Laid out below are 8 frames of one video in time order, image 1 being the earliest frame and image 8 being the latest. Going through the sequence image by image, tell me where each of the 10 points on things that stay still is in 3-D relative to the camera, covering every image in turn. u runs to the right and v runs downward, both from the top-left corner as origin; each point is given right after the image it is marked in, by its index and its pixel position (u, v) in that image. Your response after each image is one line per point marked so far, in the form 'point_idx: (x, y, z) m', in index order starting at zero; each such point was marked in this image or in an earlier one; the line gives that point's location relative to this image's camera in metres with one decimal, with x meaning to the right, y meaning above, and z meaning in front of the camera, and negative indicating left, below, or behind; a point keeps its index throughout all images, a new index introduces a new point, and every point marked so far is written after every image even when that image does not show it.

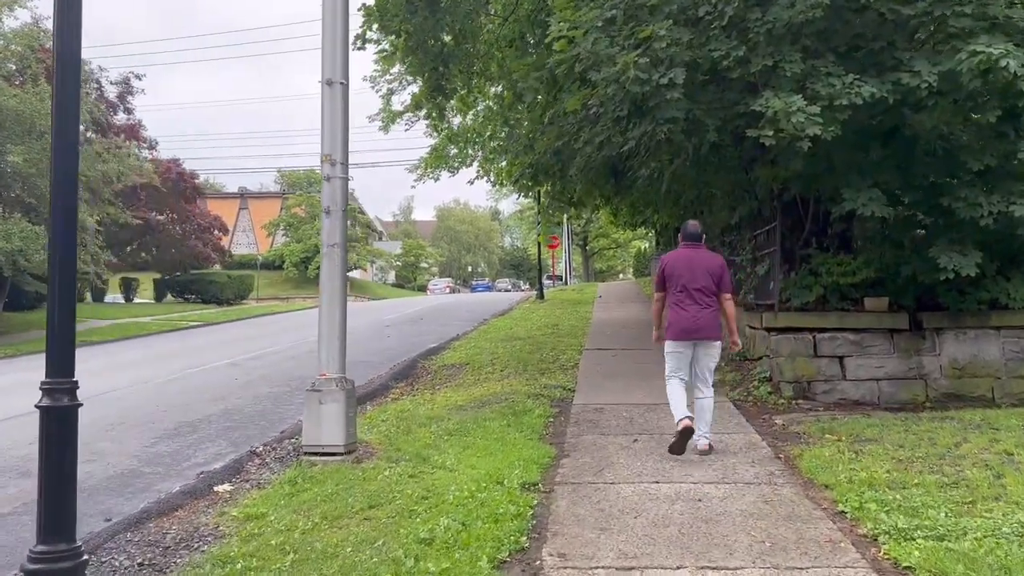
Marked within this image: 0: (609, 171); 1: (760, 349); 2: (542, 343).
0: (+1.1, +1.3, +9.7) m
1: (+2.6, -0.7, +9.1) m
2: (+0.5, -0.8, +12.8) m
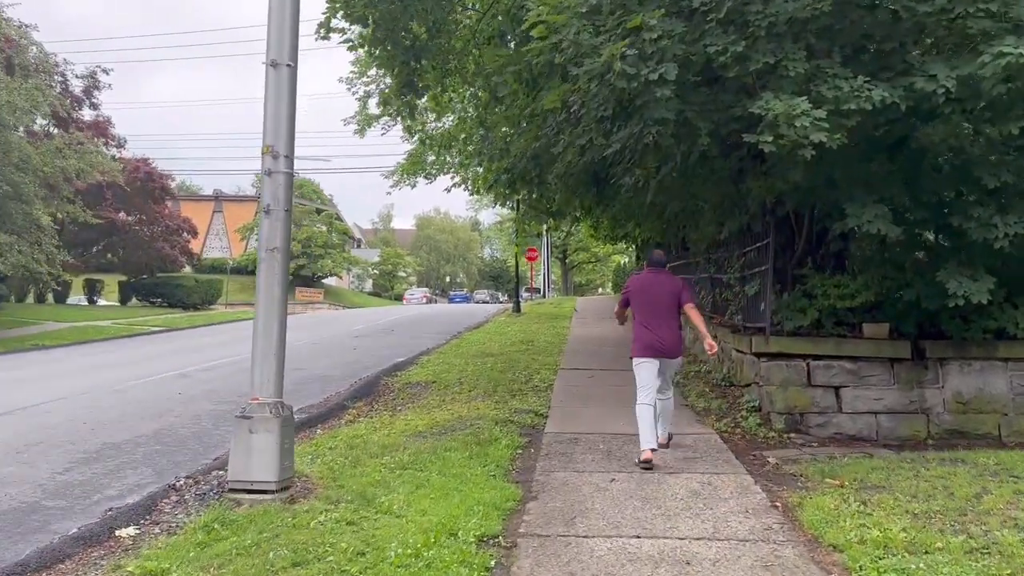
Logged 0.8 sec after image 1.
0: (+0.8, +1.2, +9.0) m
1: (+2.3, -0.9, +8.4) m
2: (0.0, -1.0, +12.0) m
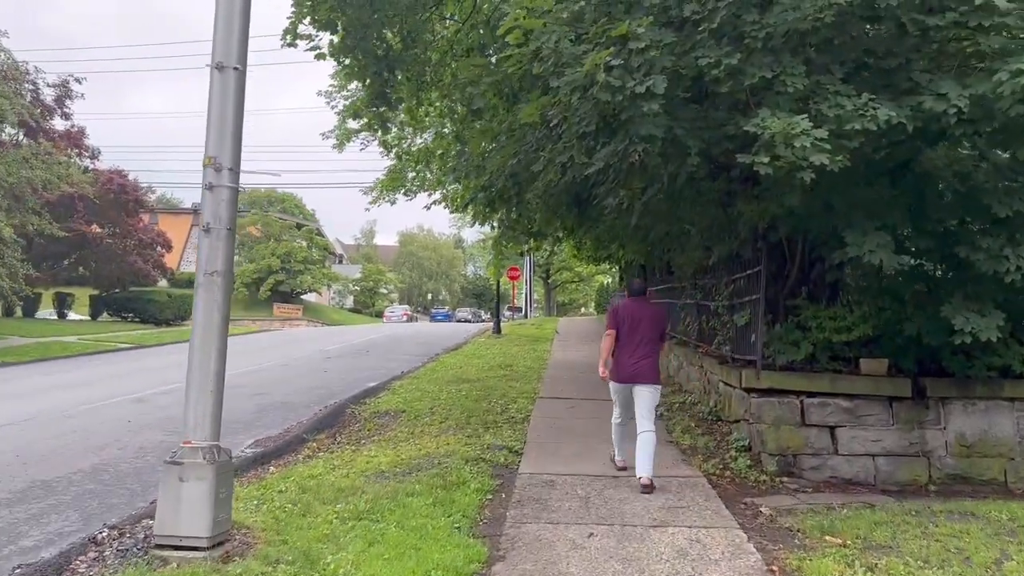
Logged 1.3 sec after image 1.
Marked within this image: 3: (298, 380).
0: (+0.6, +0.9, +8.5) m
1: (+2.1, -1.1, +7.8) m
2: (-0.3, -1.3, +11.5) m
3: (-3.4, -1.5, +13.5) m
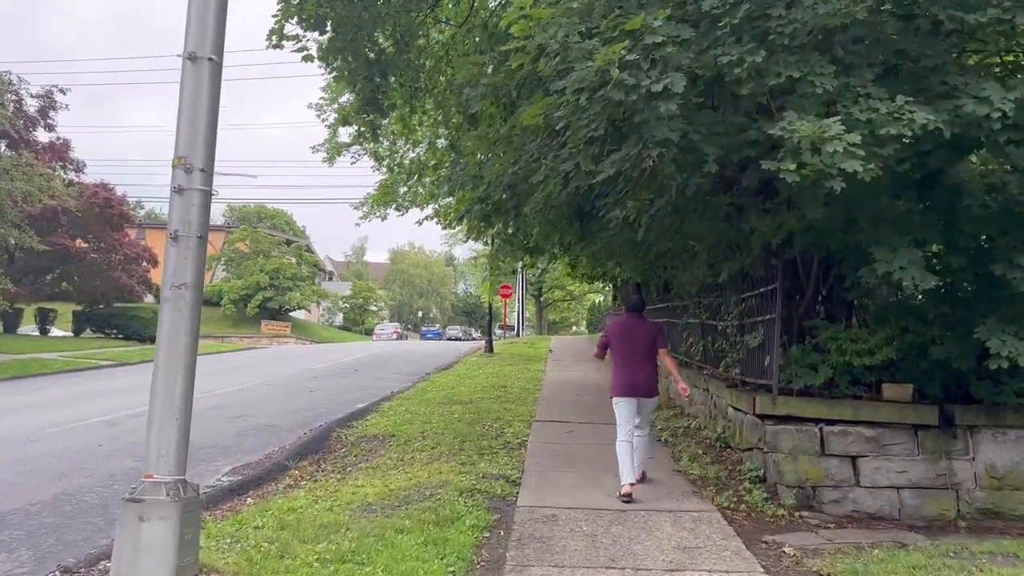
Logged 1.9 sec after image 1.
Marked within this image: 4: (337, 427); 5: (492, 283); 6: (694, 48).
0: (+0.6, +0.7, +8.0) m
1: (+2.0, -1.3, +7.3) m
2: (-0.3, -1.6, +10.9) m
3: (-3.5, -1.7, +13.0) m
4: (-2.0, -1.6, +9.8) m
5: (-0.3, +0.1, +11.3) m
6: (+1.1, +1.5, +5.3) m
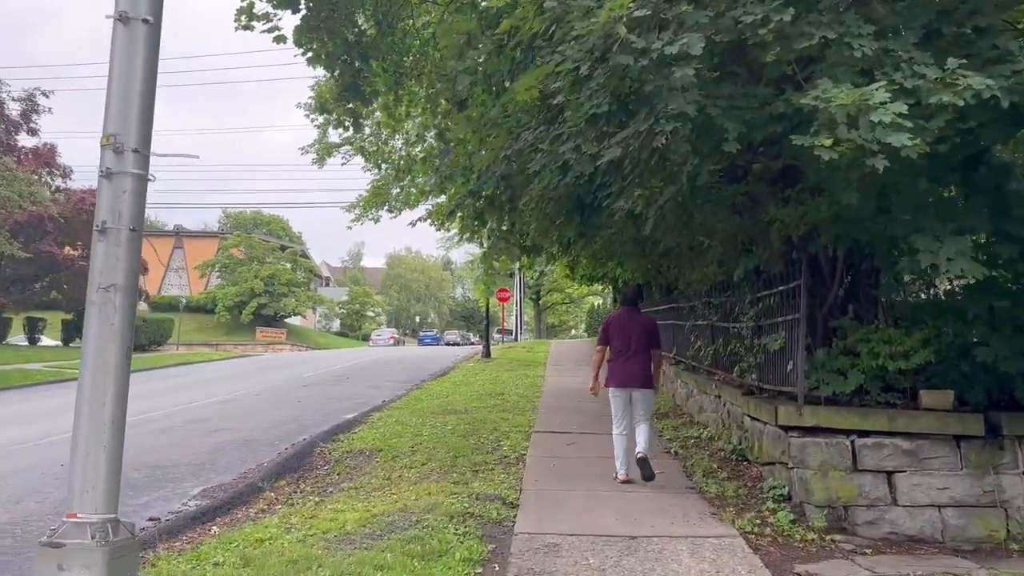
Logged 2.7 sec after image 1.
0: (+0.5, +0.7, +7.3) m
1: (+2.0, -1.3, +6.7) m
2: (-0.4, -1.6, +10.2) m
3: (-3.5, -1.8, +12.3) m
4: (-2.0, -1.6, +9.1) m
5: (-0.3, 0.0, +10.6) m
6: (+1.1, +1.5, +4.6) m
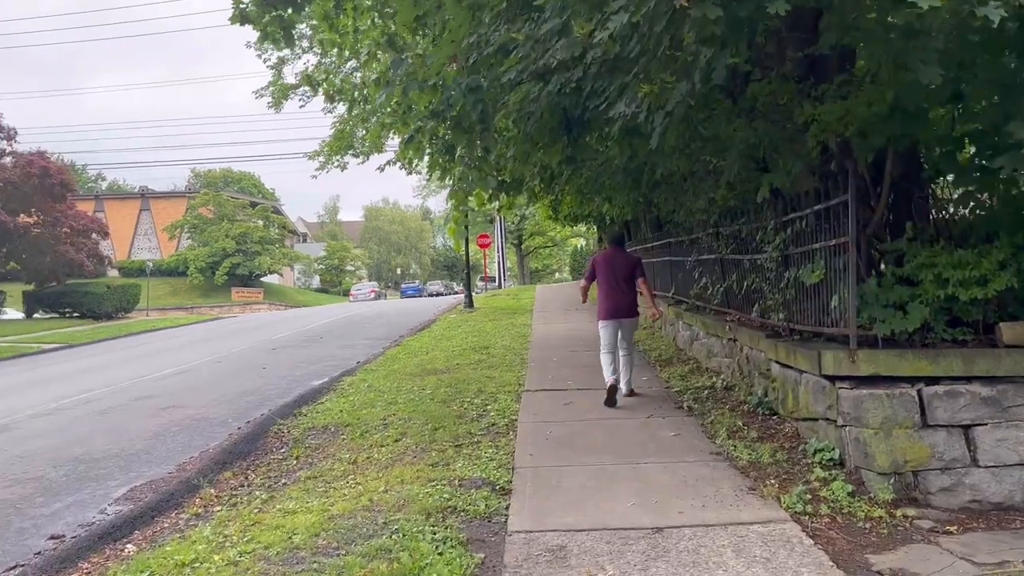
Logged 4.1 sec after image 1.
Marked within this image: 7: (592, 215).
0: (+0.3, +1.2, +6.0) m
1: (+1.9, -0.8, +5.5) m
2: (-0.5, -1.0, +9.1) m
3: (-3.7, -1.2, +11.0) m
4: (-2.2, -1.2, +7.9) m
5: (-0.5, +0.7, +9.4) m
6: (+0.9, +1.8, +3.3) m
7: (+1.6, +1.5, +17.1) m
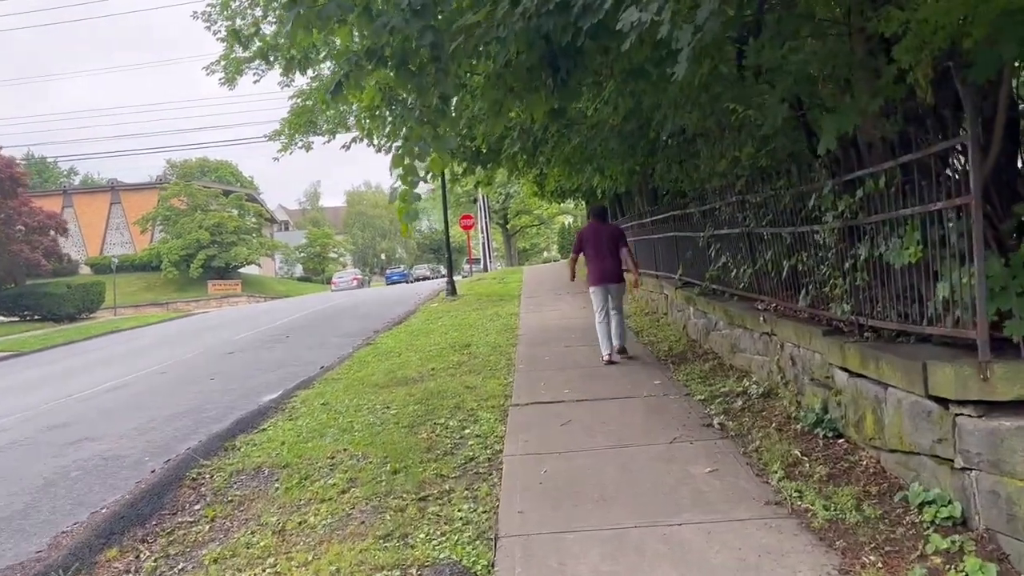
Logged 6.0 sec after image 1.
0: (+0.1, +1.2, +4.4) m
1: (+1.8, -0.7, +4.0) m
2: (-0.7, -0.9, +7.5) m
3: (-3.8, -1.2, +9.4) m
4: (-2.3, -1.2, +6.3) m
5: (-0.8, +0.7, +7.7) m
6: (+0.7, +1.8, +1.7) m
7: (+1.3, +1.8, +15.5) m
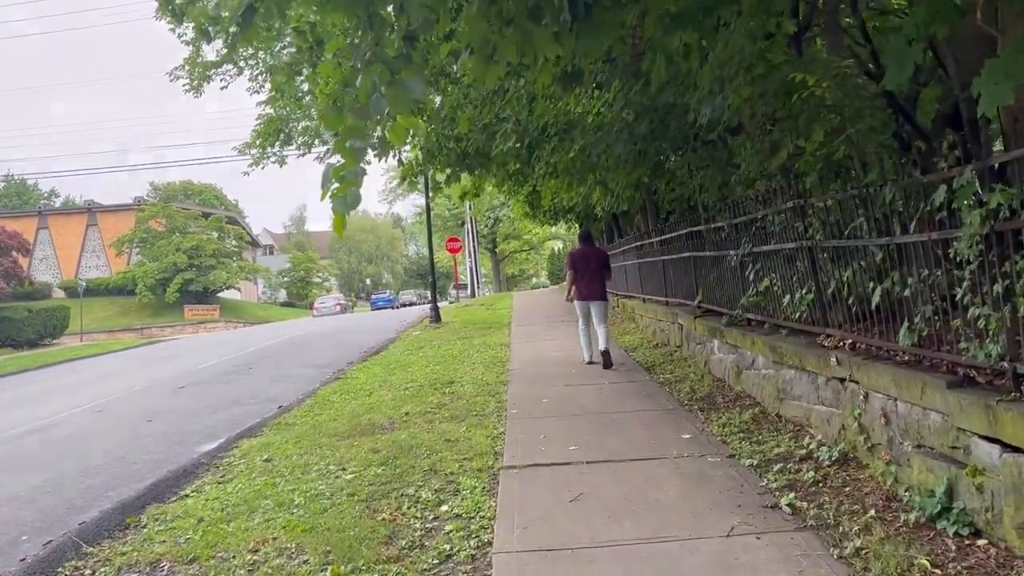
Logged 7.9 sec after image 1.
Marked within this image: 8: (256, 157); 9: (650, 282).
0: (+0.1, +1.1, +2.9) m
1: (+1.8, -0.8, +2.5) m
2: (-0.7, -1.1, +5.9) m
3: (-3.9, -1.5, +7.8) m
4: (-2.3, -1.4, +4.7) m
5: (-0.8, +0.5, +6.3) m
6: (+0.8, +1.8, +0.2) m
7: (+1.1, +1.4, +14.0) m
8: (-5.4, +2.8, +18.1) m
9: (+1.9, +0.1, +11.9) m
